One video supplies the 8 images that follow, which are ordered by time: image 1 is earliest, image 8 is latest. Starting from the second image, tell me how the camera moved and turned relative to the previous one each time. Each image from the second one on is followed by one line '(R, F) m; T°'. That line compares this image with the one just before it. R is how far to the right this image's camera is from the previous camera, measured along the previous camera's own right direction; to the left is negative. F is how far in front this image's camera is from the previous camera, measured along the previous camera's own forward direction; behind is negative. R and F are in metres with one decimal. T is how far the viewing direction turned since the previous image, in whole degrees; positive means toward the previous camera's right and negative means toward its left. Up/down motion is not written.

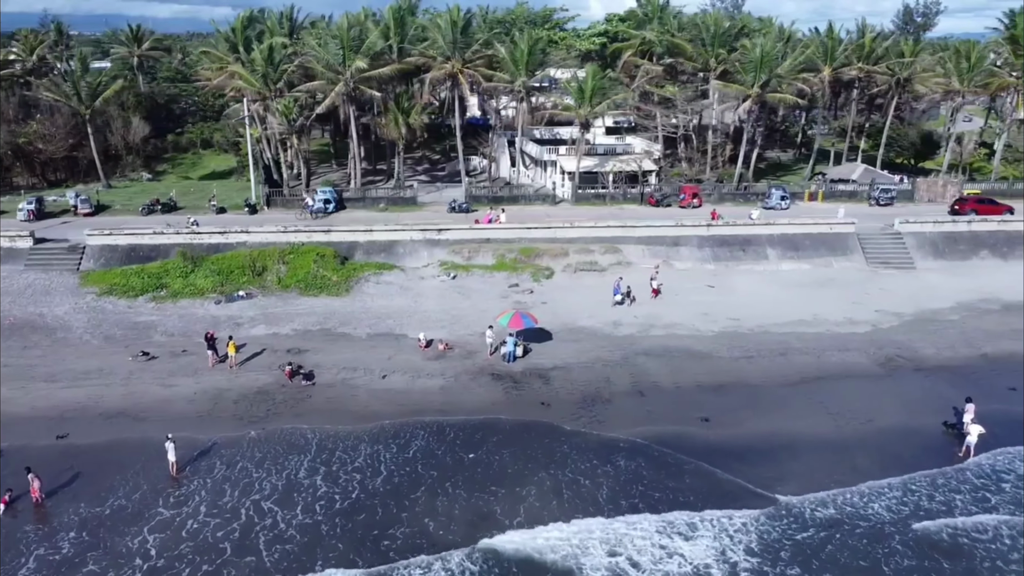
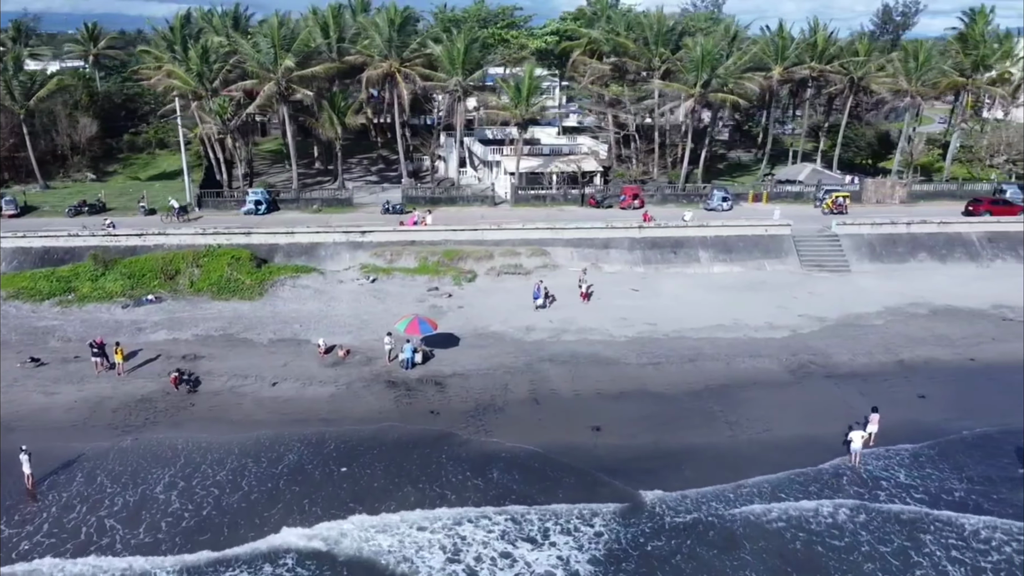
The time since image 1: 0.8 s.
(+3.1, +0.8) m; 0°
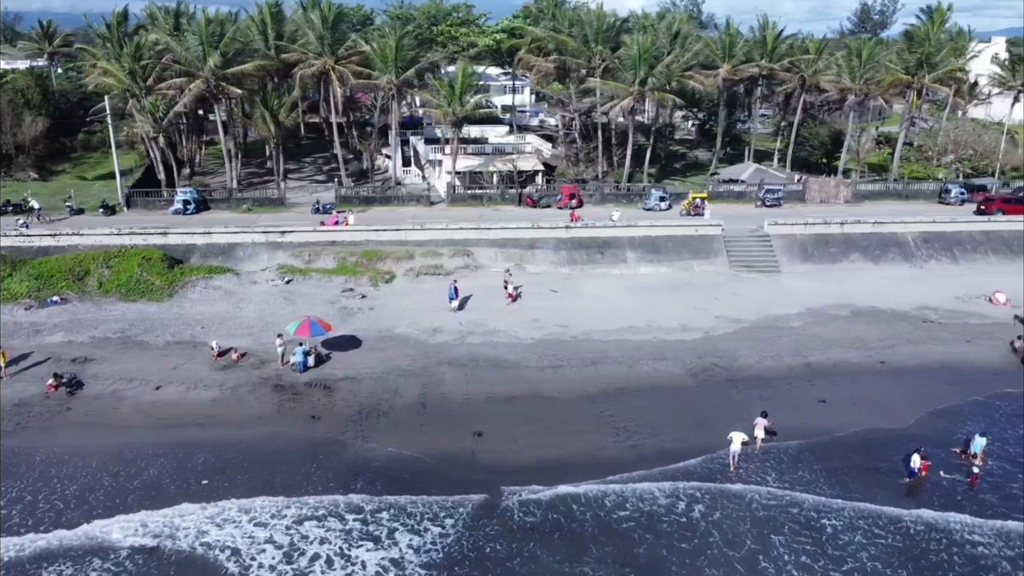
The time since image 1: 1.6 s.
(+3.2, +0.6) m; 0°
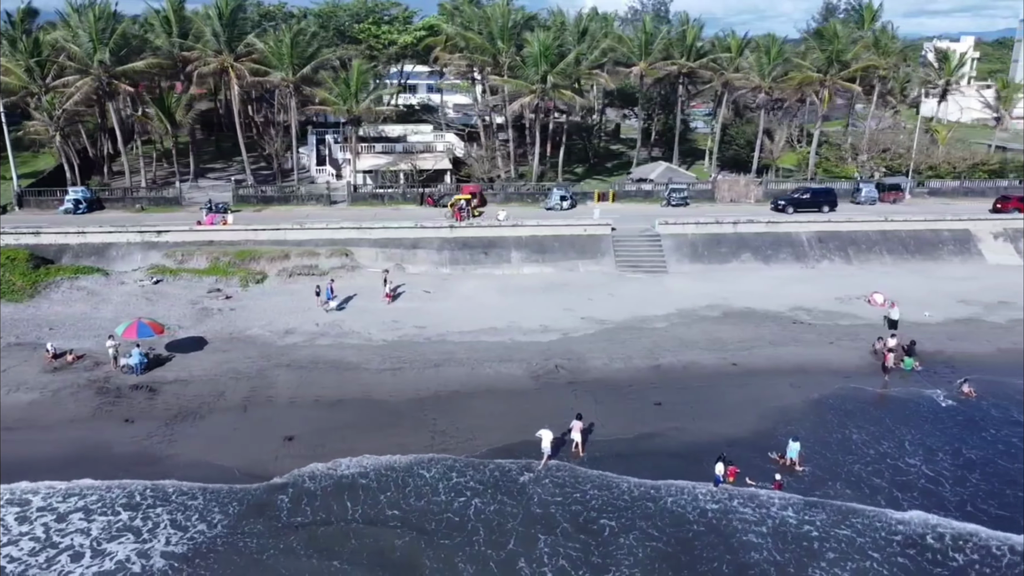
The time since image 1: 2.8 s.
(+4.9, +0.6) m; 0°
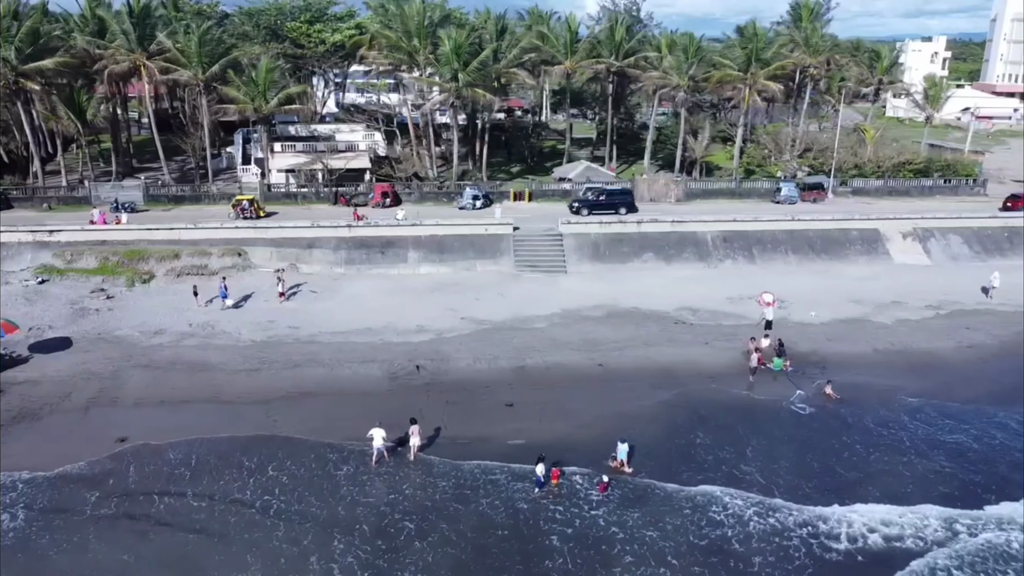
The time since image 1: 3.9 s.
(+4.2, +0.3) m; 0°
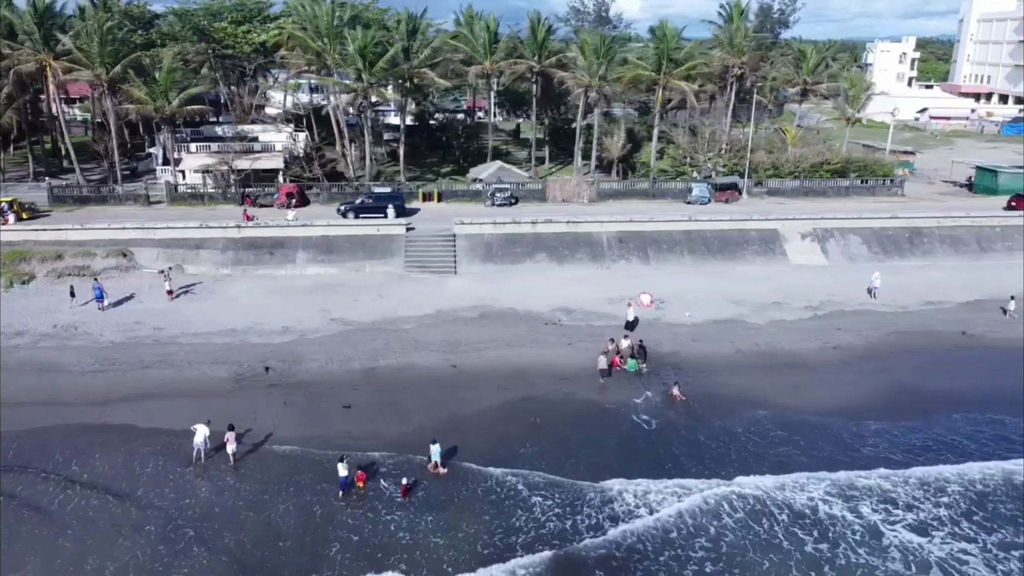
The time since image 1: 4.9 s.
(+4.5, +0.1) m; 0°
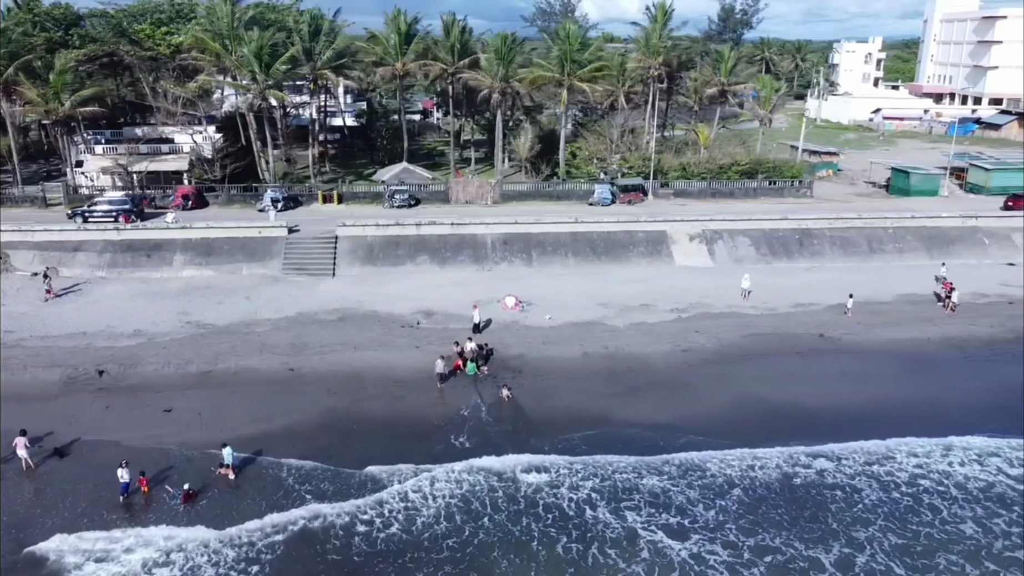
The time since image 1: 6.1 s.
(+4.9, +0.1) m; 0°
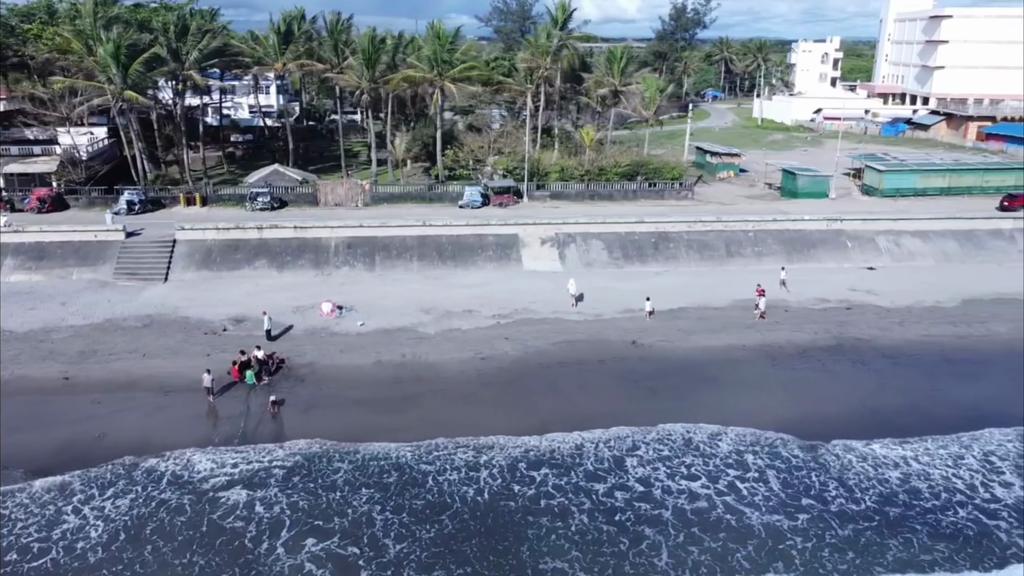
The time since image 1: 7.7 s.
(+6.5, +0.7) m; 0°
